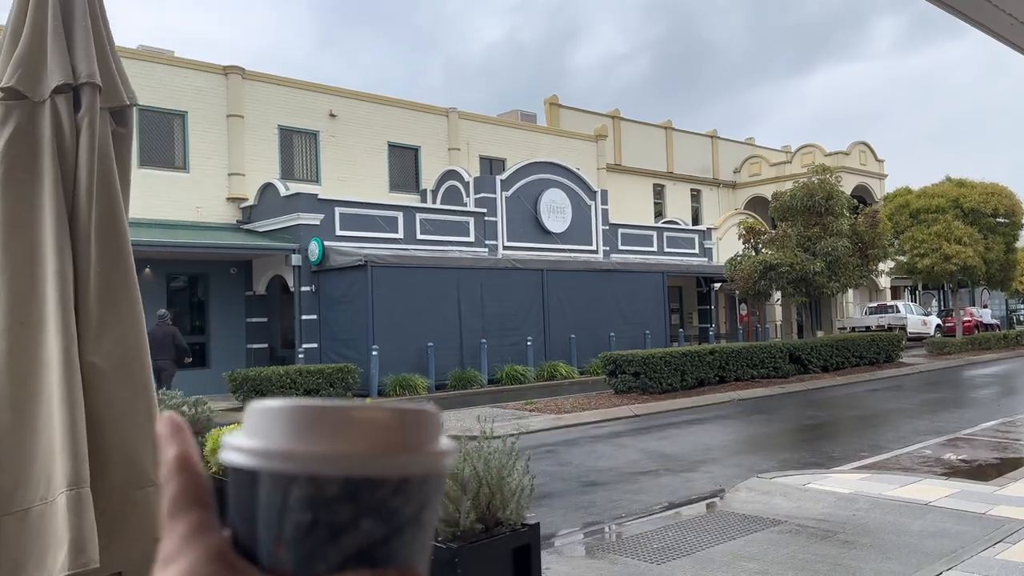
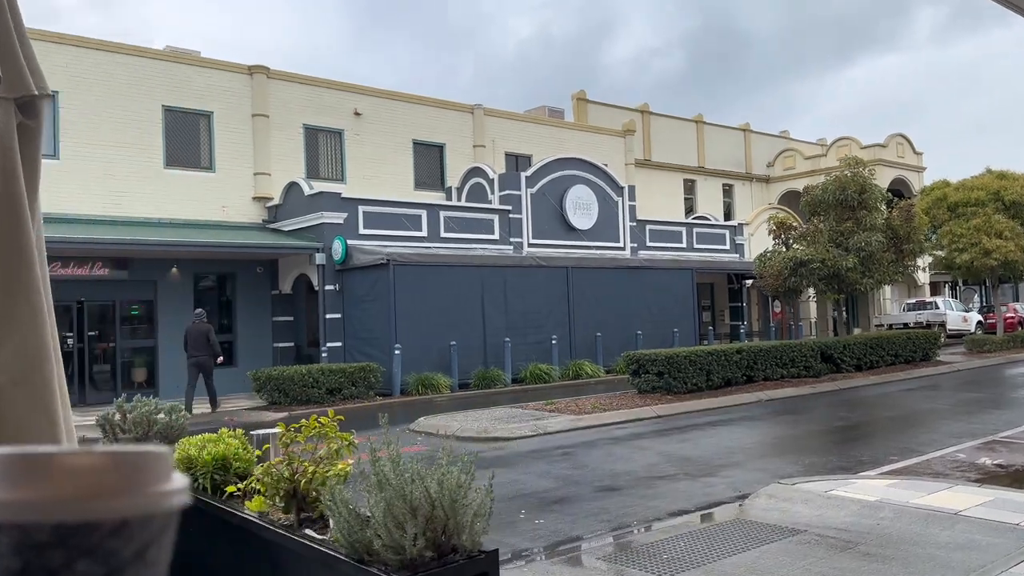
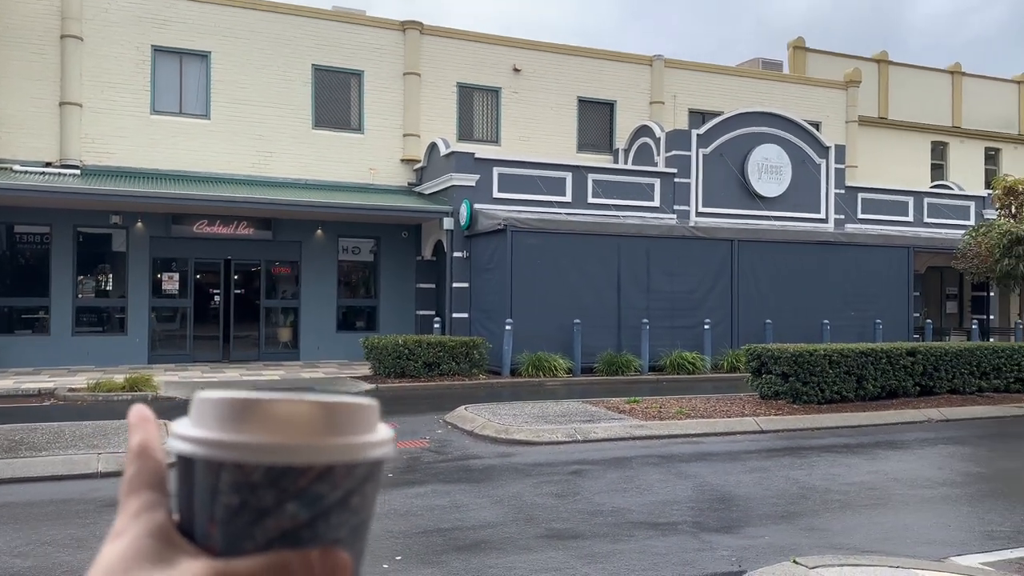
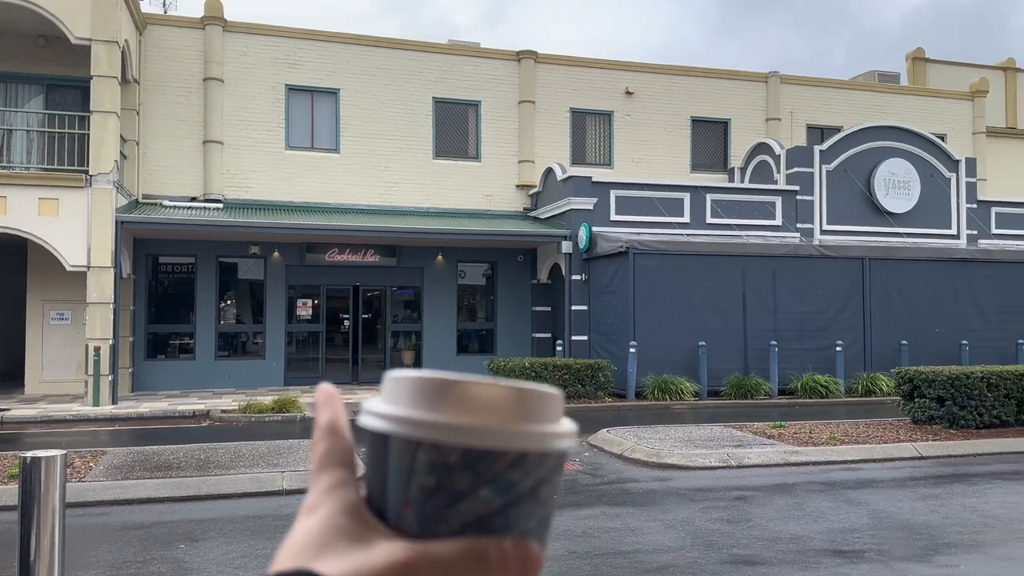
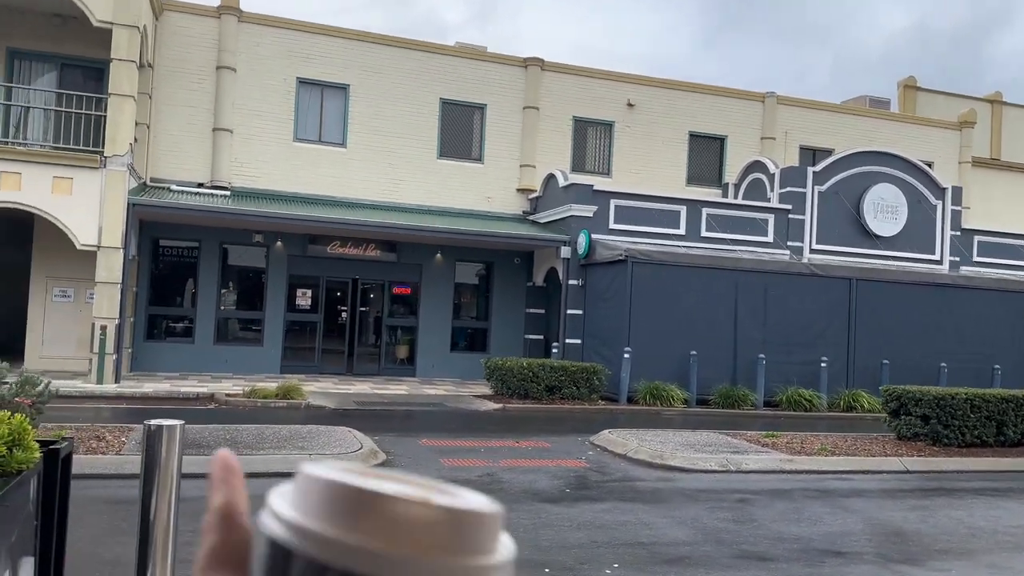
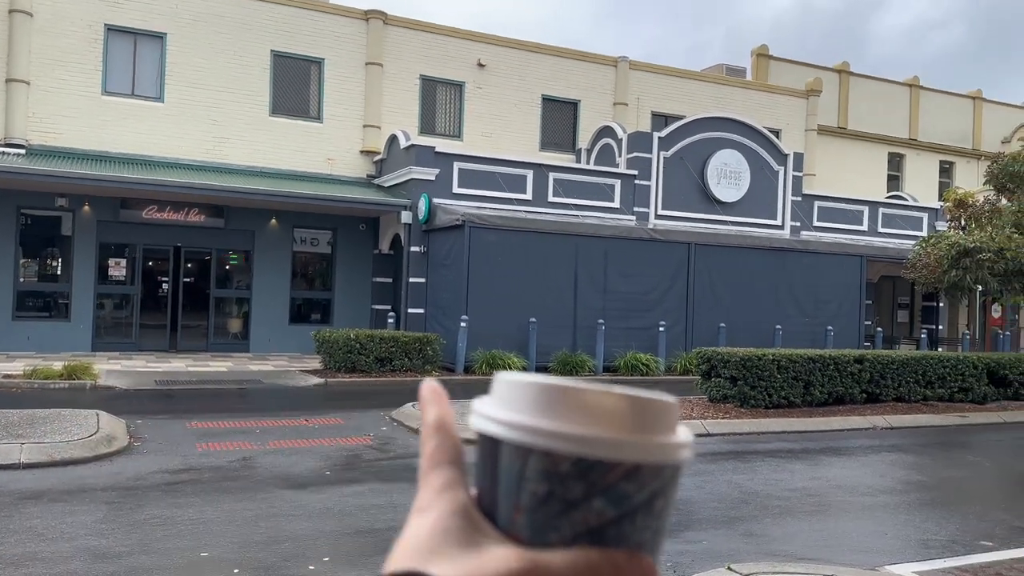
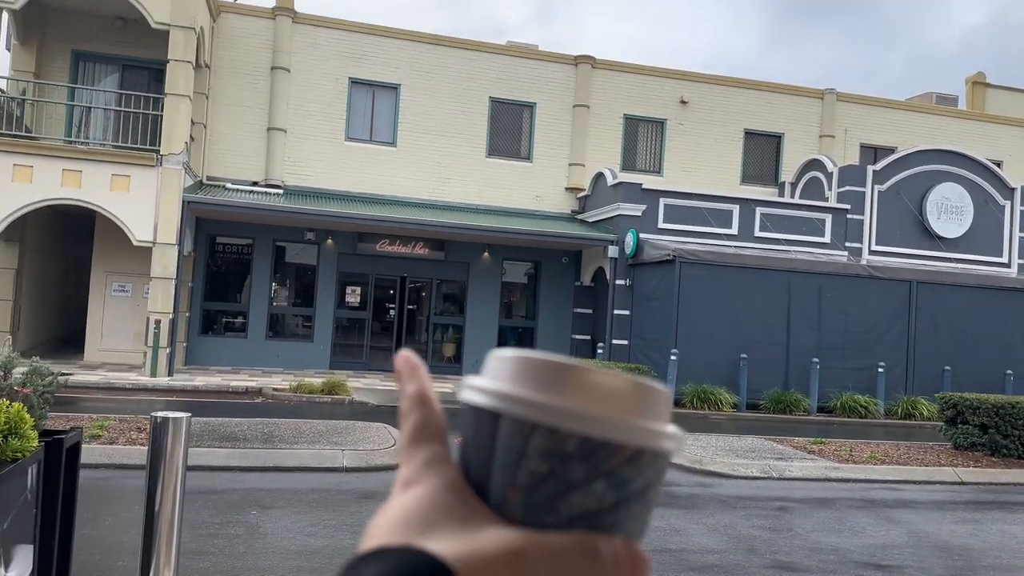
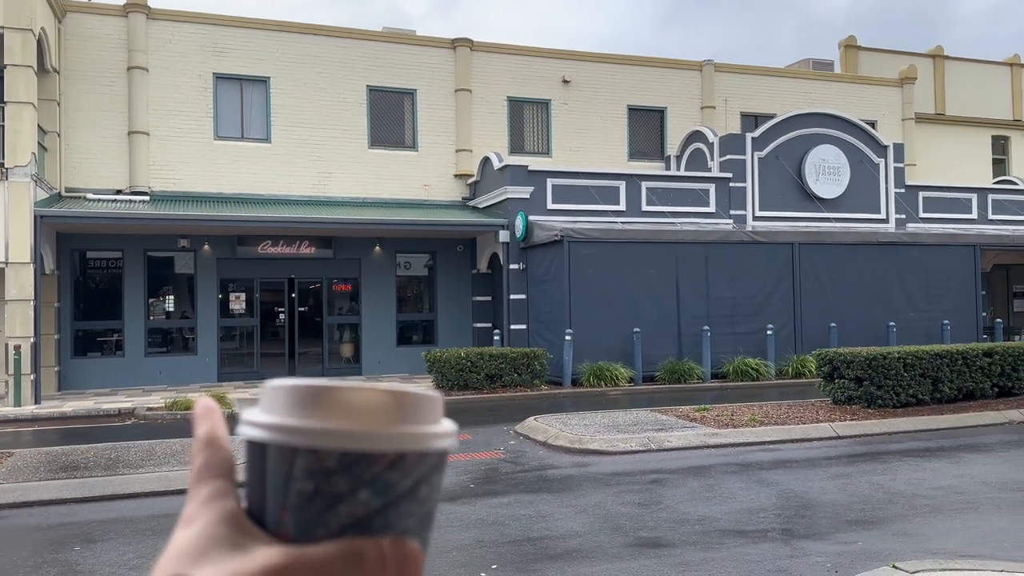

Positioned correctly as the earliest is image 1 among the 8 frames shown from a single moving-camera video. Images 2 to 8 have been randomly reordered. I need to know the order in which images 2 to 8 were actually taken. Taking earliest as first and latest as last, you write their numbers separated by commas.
2, 5, 7, 4, 8, 3, 6
